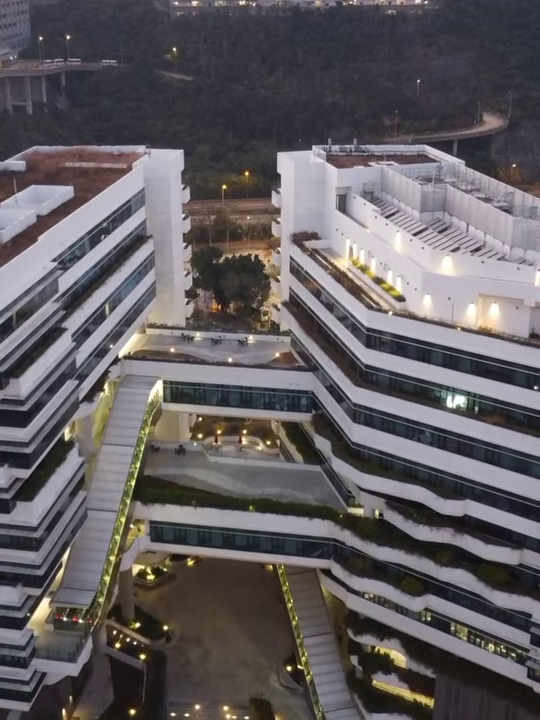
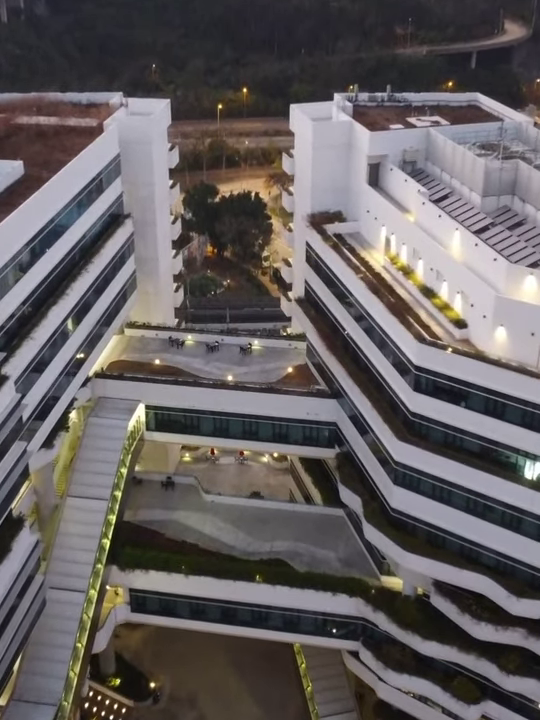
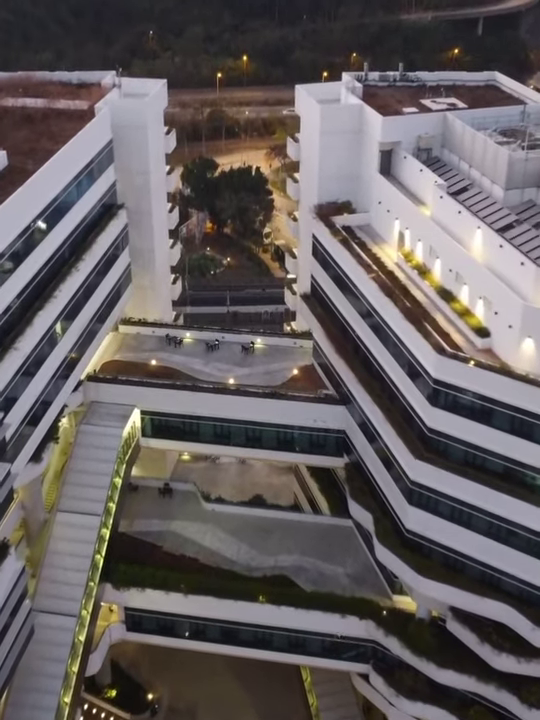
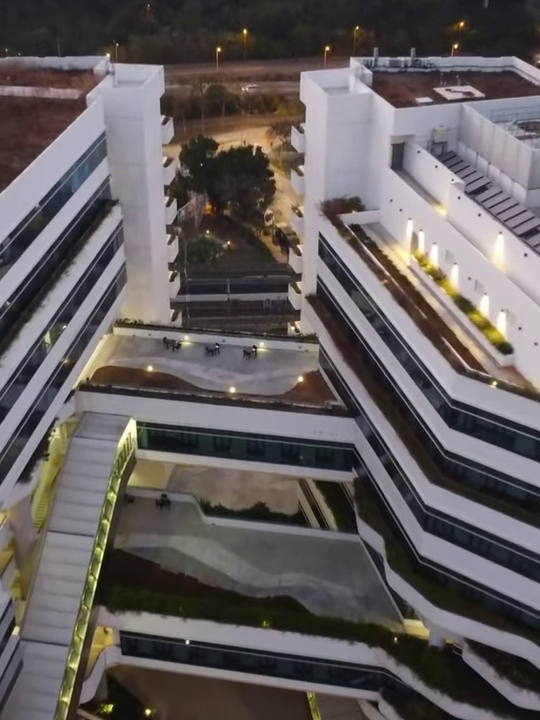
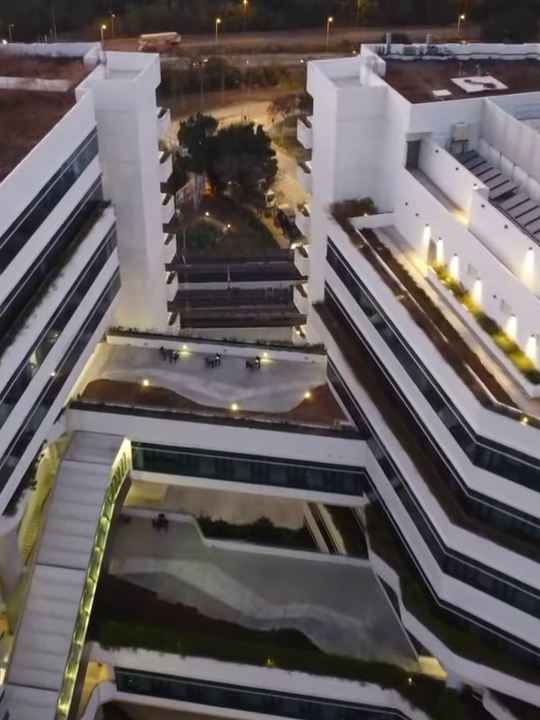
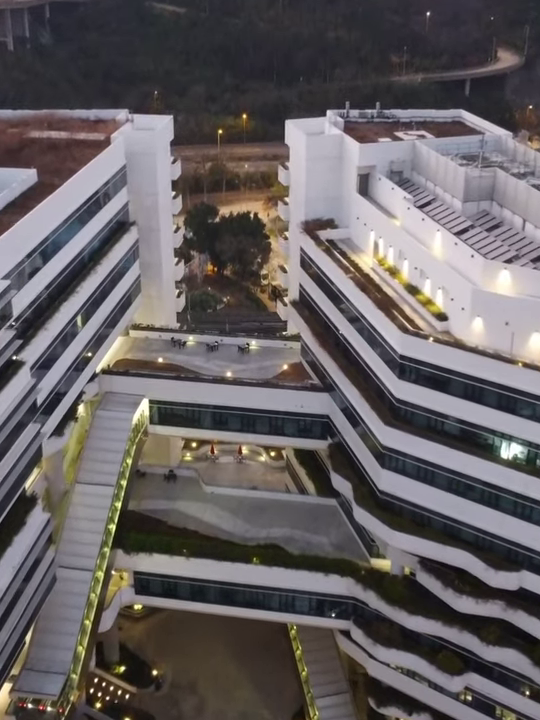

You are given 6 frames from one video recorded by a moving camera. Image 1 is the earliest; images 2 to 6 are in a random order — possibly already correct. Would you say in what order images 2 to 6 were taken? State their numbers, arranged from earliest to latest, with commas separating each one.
6, 2, 3, 4, 5
